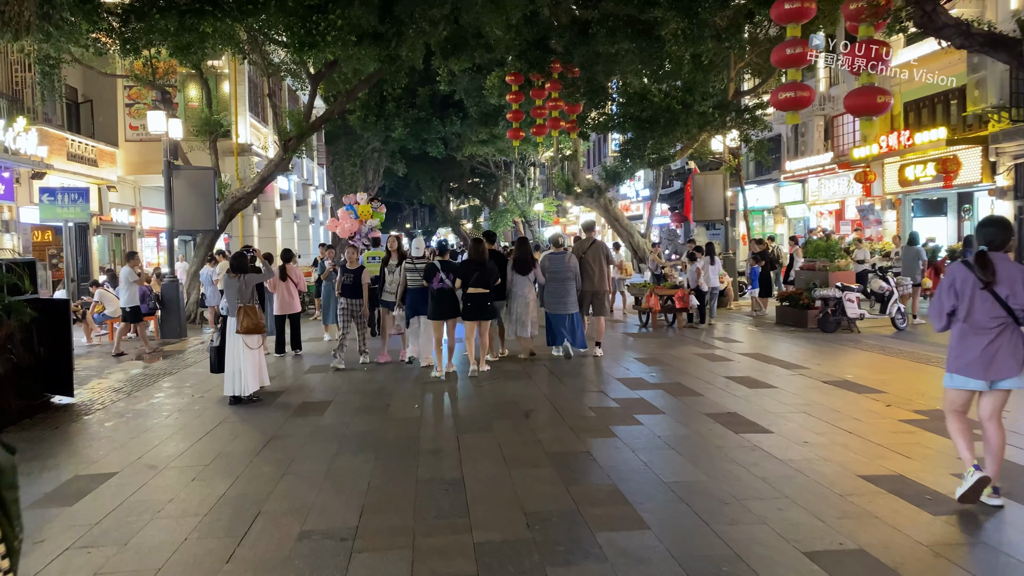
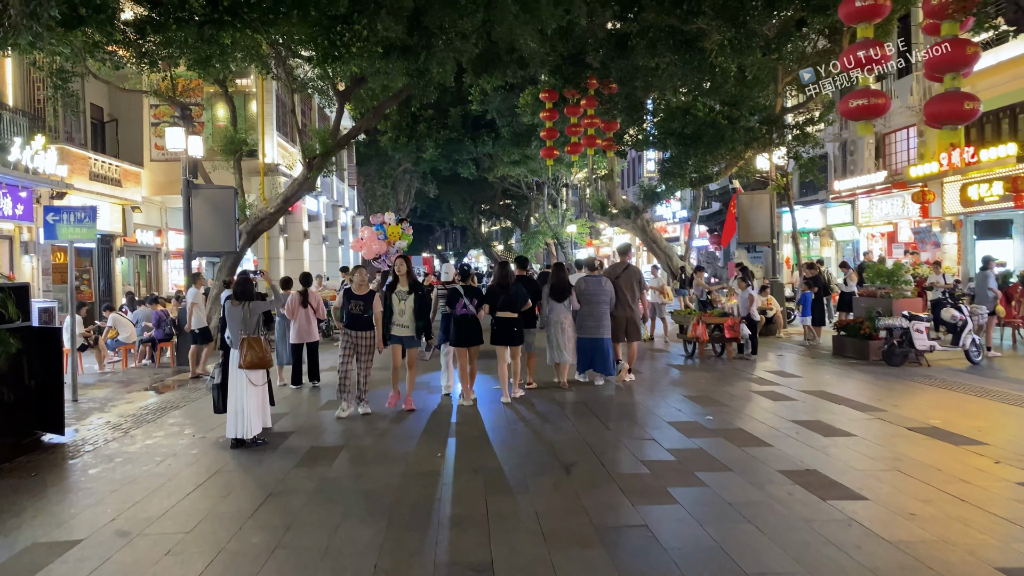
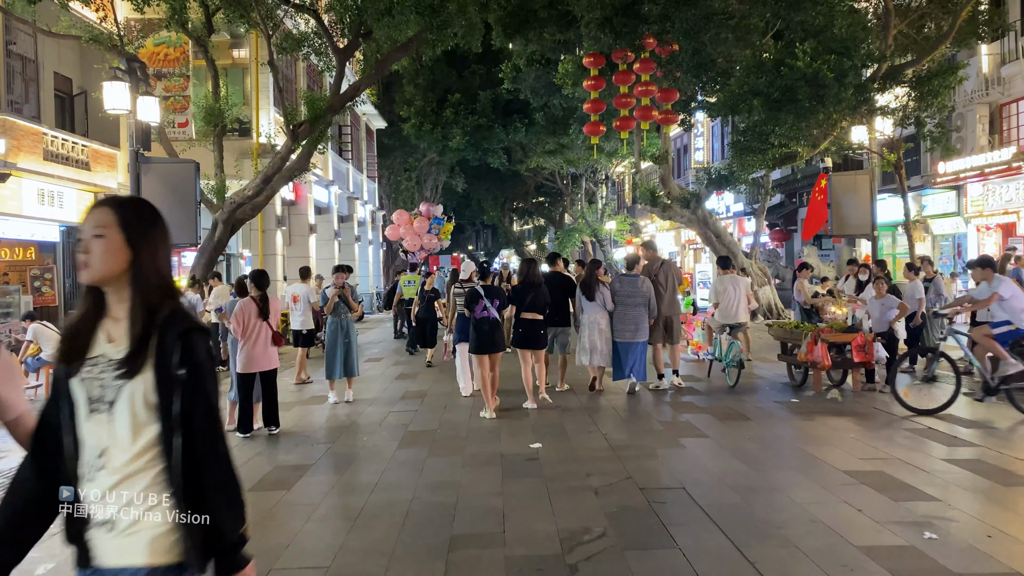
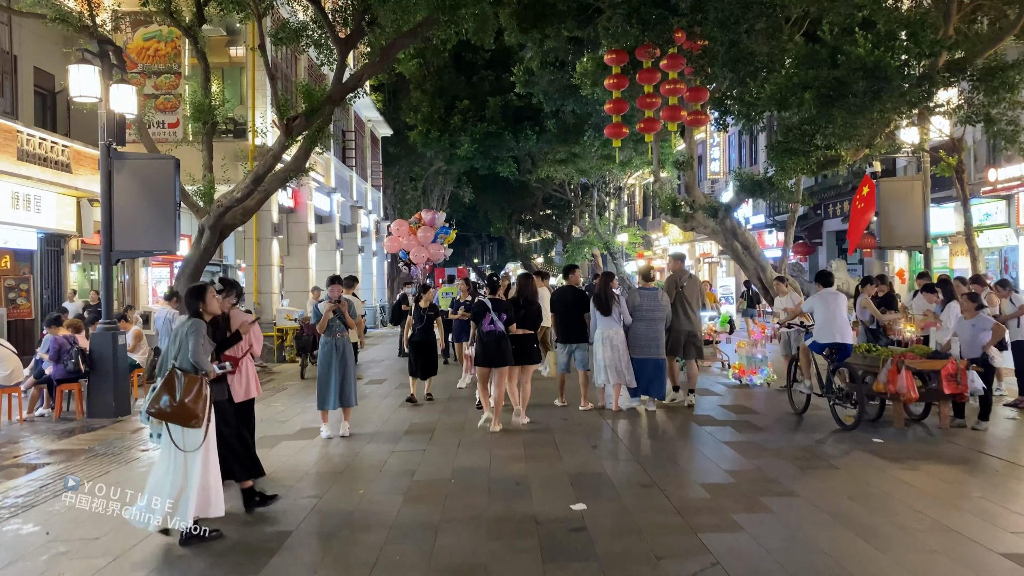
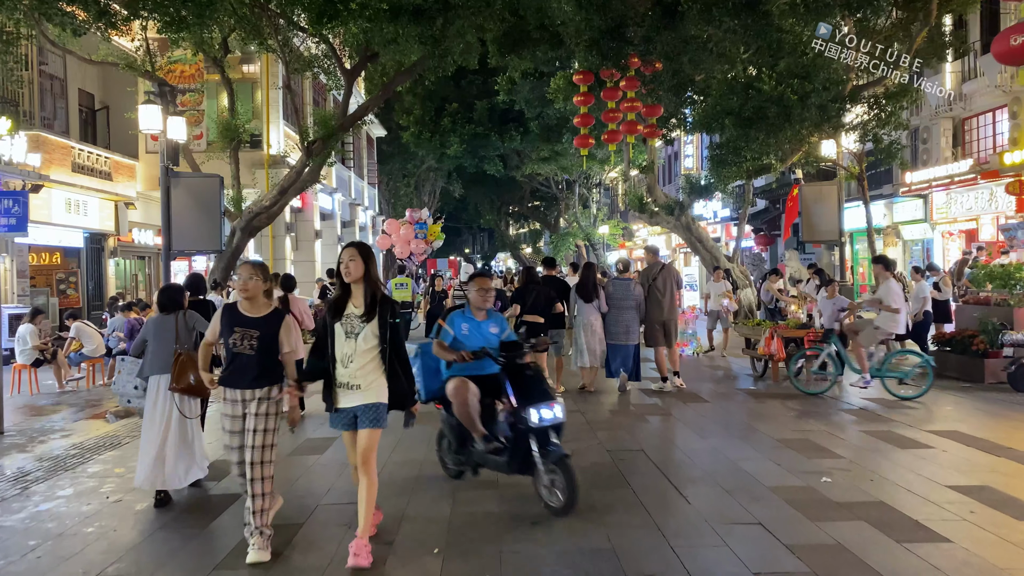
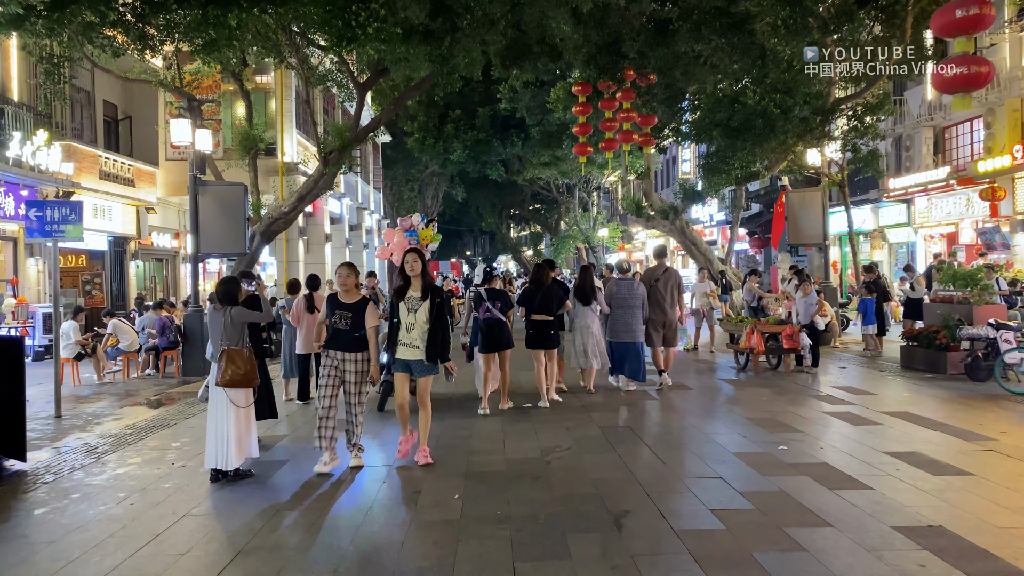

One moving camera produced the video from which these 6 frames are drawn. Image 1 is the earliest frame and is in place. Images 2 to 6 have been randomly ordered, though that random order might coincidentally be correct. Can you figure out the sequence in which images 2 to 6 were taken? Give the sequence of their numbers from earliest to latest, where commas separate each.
2, 6, 5, 3, 4
